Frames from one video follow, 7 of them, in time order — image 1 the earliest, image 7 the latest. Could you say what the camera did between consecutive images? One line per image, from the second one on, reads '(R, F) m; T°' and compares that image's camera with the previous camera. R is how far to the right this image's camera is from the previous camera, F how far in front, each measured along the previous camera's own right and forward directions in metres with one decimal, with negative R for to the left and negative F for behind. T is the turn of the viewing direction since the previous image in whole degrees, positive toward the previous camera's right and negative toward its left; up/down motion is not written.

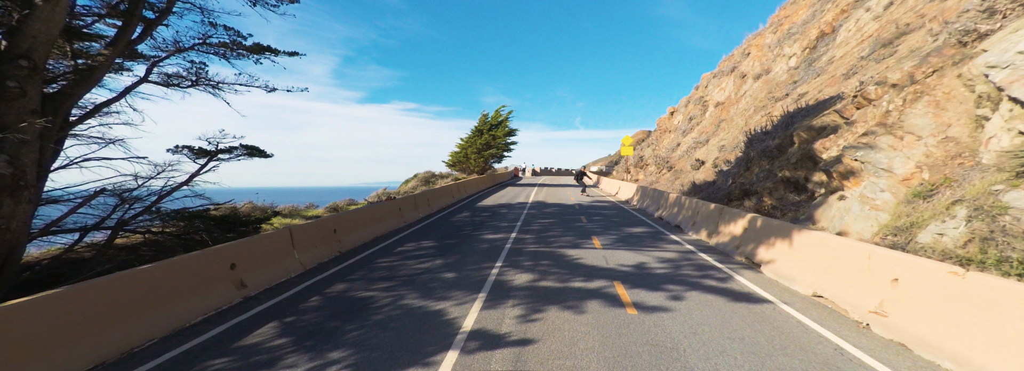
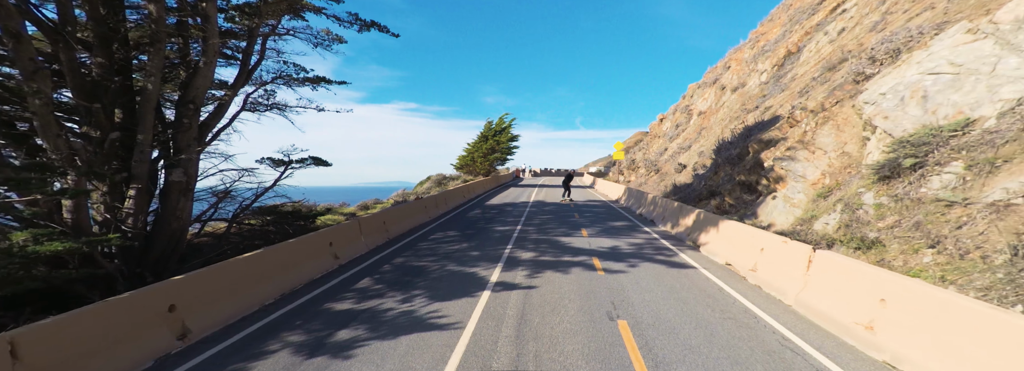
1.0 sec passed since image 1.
(-0.2, -3.1) m; 0°
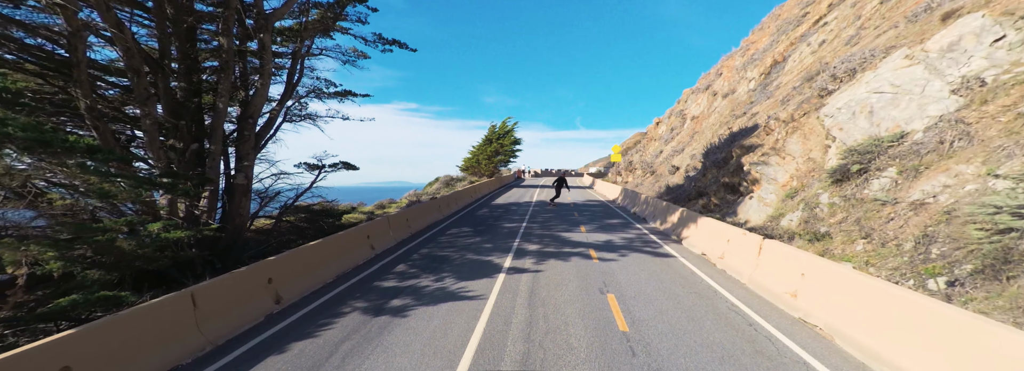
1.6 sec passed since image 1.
(-0.3, -1.8) m; 0°
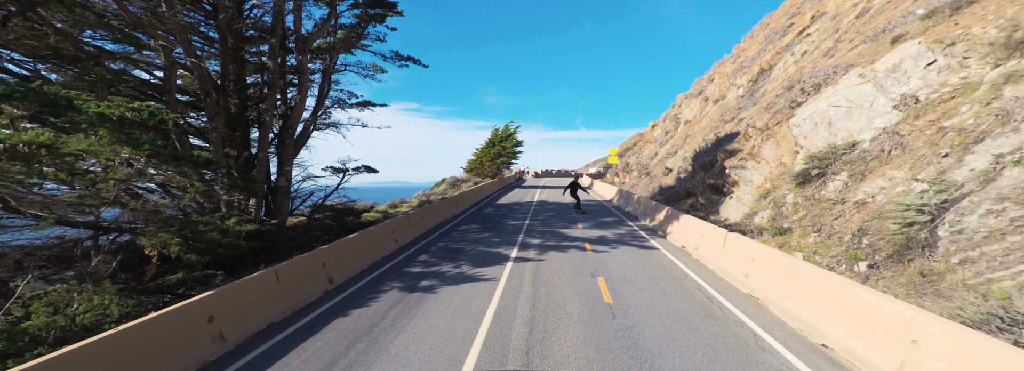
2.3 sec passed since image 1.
(-0.2, -1.7) m; 0°
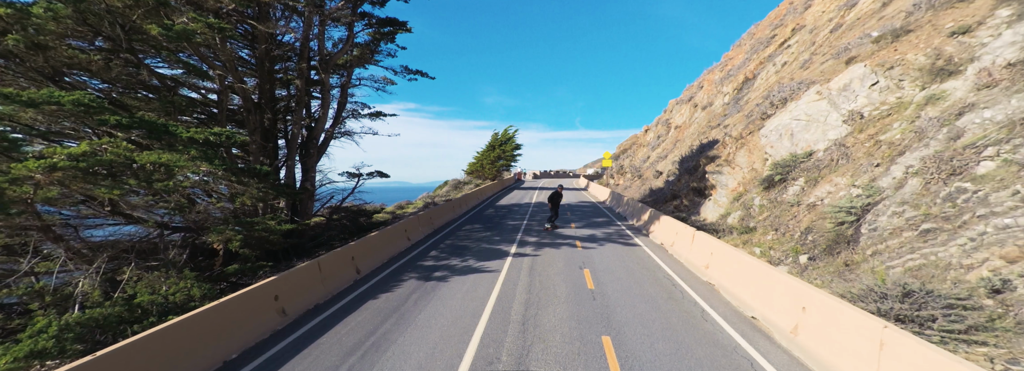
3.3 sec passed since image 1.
(0.0, -1.7) m; 0°
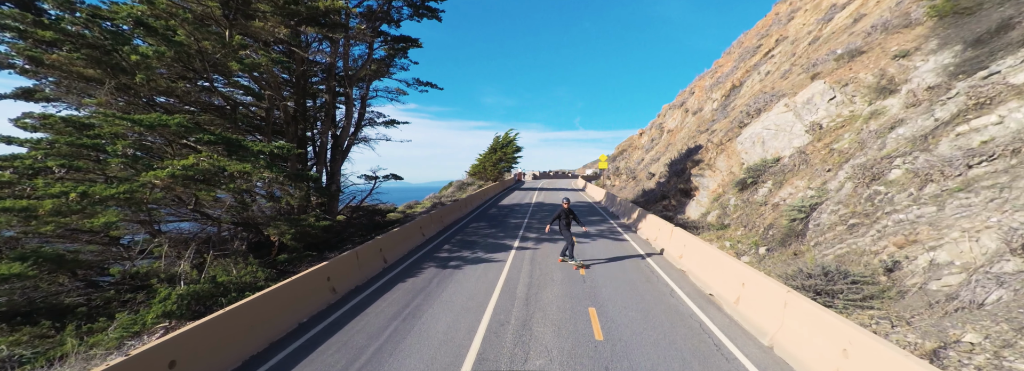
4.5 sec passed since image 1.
(-0.2, -1.9) m; 0°
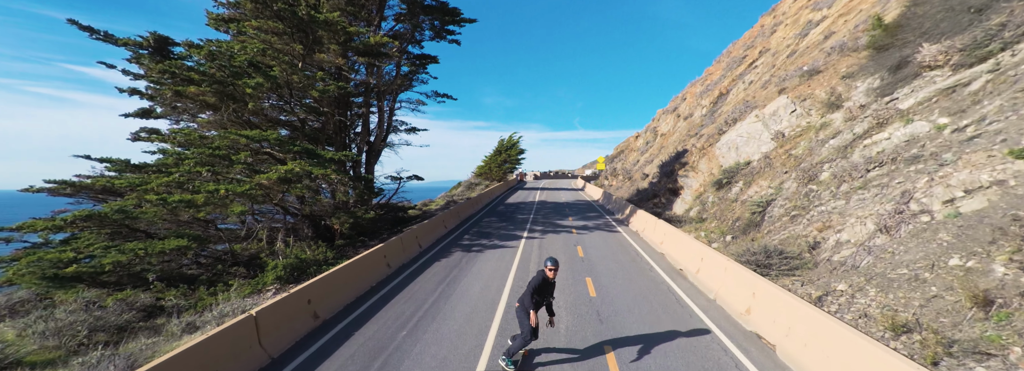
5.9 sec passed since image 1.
(-0.5, -2.6) m; 0°
